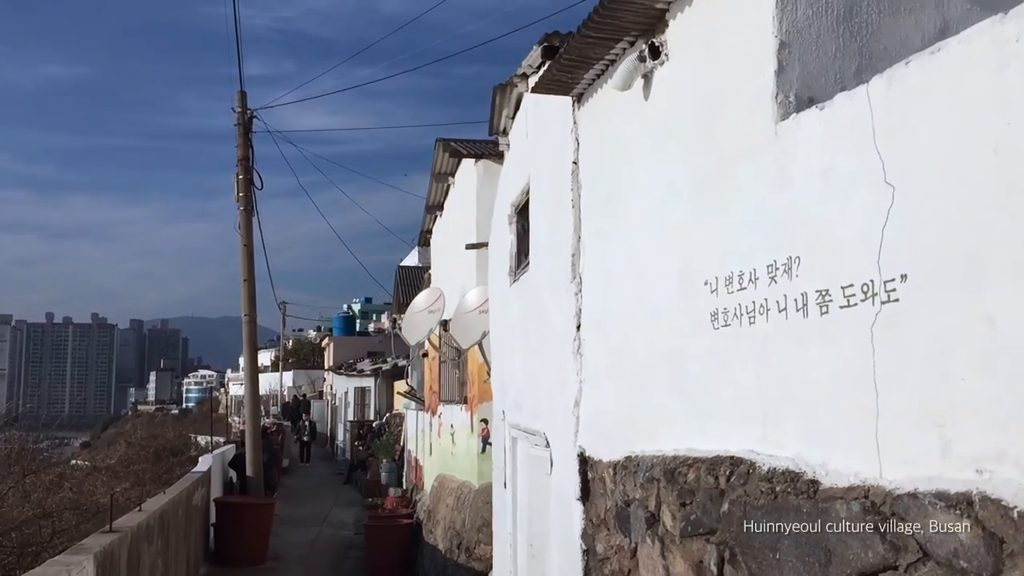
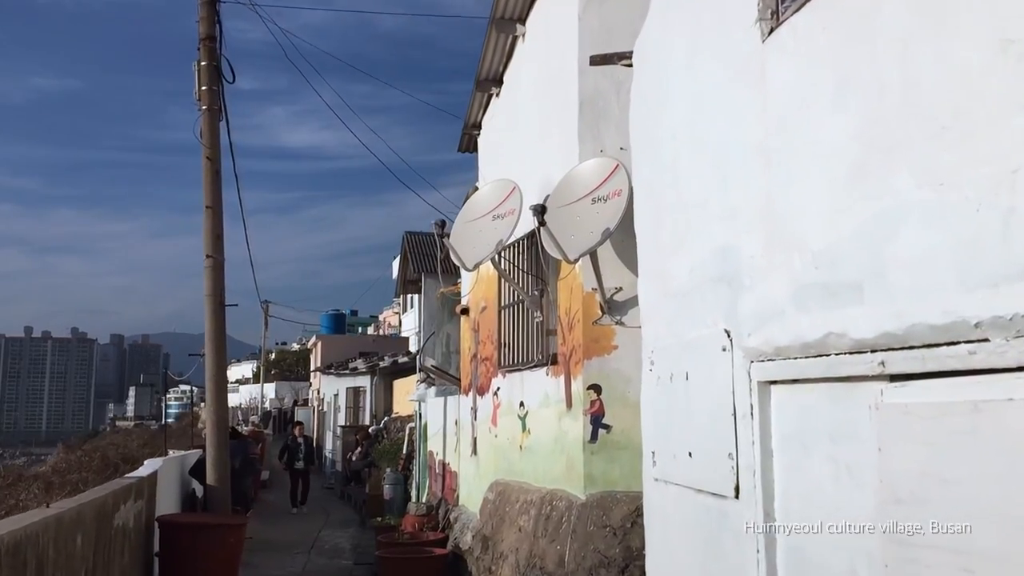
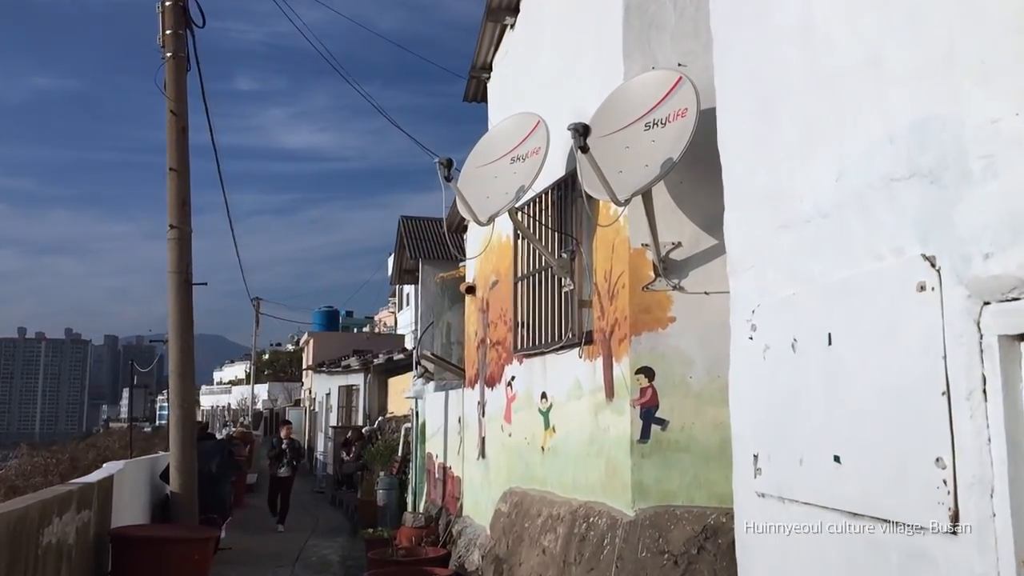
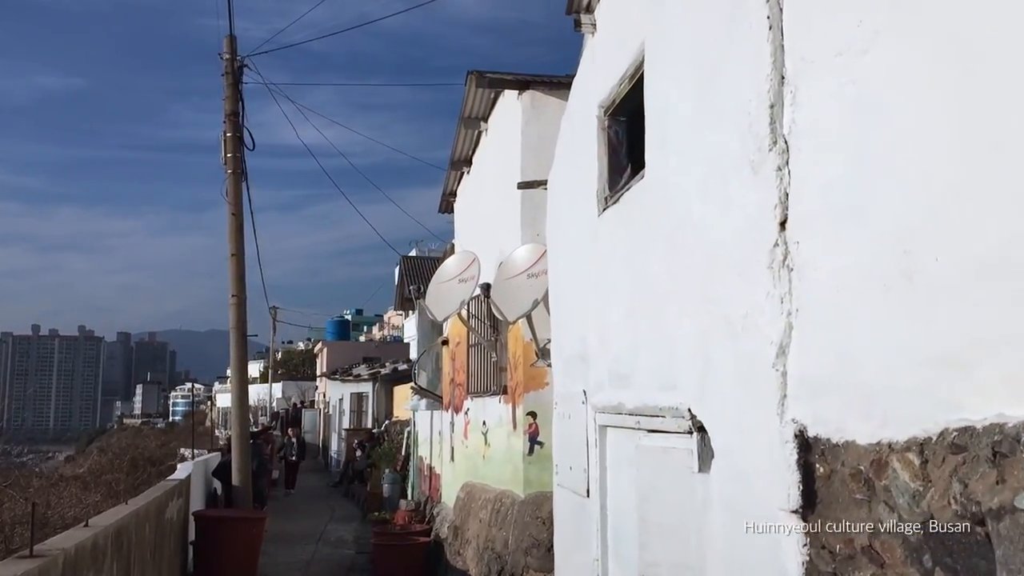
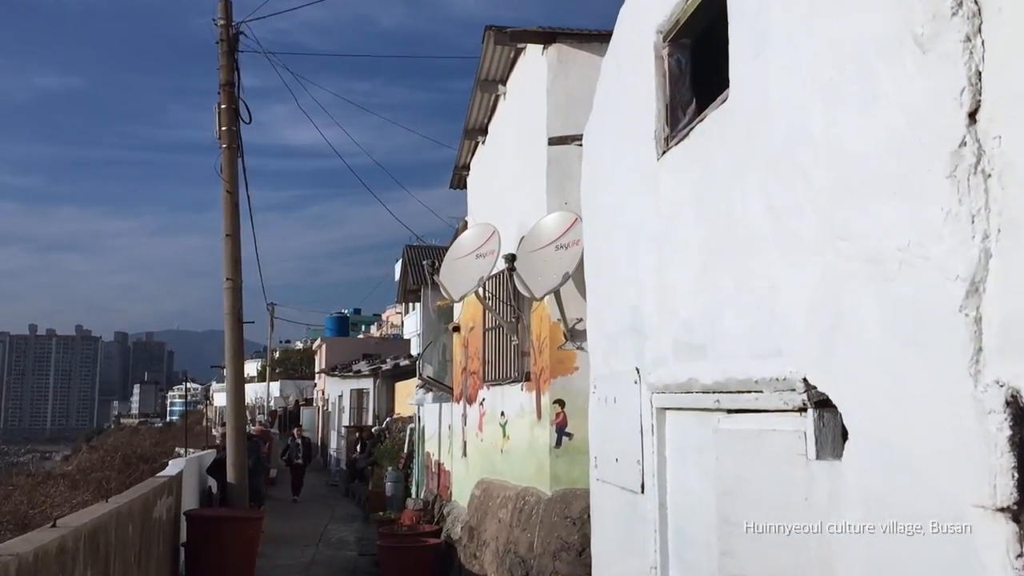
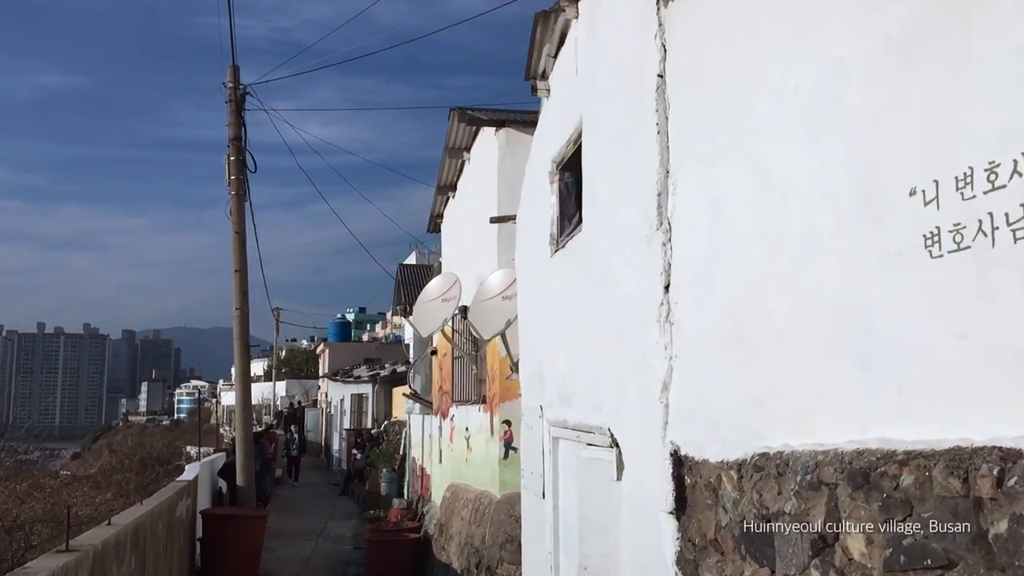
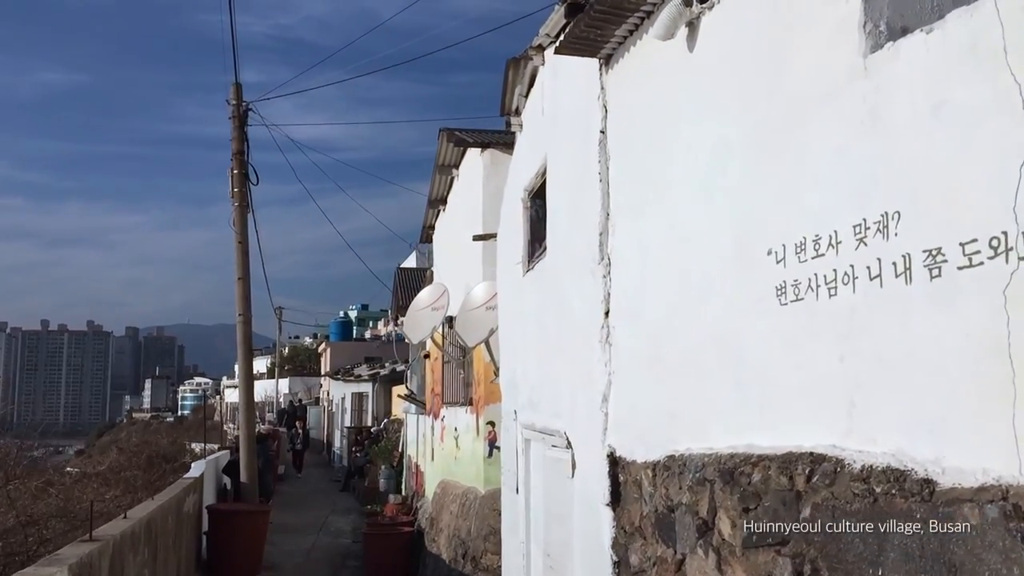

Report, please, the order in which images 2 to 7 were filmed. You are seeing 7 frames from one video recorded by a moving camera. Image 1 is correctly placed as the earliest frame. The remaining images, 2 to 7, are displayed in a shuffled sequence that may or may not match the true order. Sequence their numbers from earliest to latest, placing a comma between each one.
7, 6, 4, 5, 2, 3
